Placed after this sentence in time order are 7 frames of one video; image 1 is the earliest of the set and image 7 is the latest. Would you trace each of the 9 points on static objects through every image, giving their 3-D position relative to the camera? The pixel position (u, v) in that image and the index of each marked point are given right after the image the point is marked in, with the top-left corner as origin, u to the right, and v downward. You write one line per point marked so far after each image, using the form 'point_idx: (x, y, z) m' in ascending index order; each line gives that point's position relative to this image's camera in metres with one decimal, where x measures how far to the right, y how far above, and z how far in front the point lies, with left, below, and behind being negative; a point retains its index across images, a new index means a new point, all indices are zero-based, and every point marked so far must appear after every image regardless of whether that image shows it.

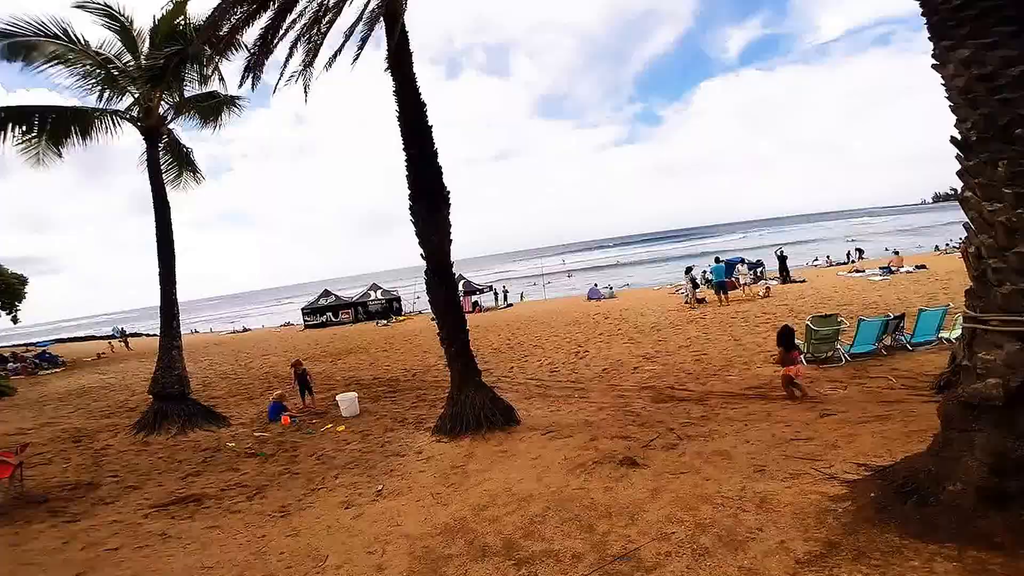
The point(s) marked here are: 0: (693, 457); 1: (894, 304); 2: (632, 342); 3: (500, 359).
0: (+1.6, -1.5, +4.7) m
1: (+8.7, -0.4, +12.4) m
2: (+2.6, -1.2, +11.9) m
3: (-0.3, -1.7, +13.1) m
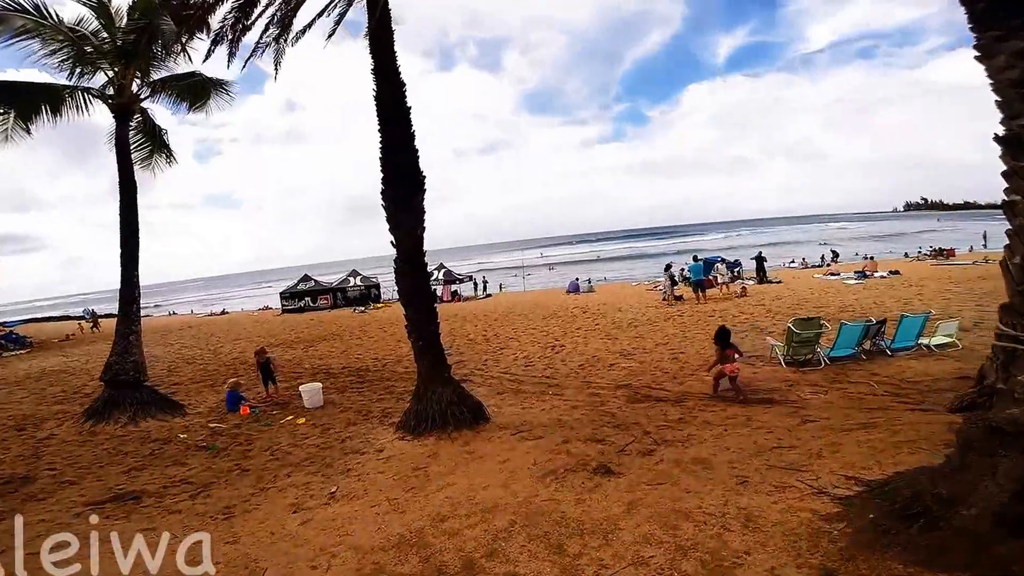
0: (+1.3, -1.4, +4.4) m
1: (+8.1, -0.4, +12.4) m
2: (+2.1, -1.1, +11.6) m
3: (-0.9, -1.5, +12.7) m
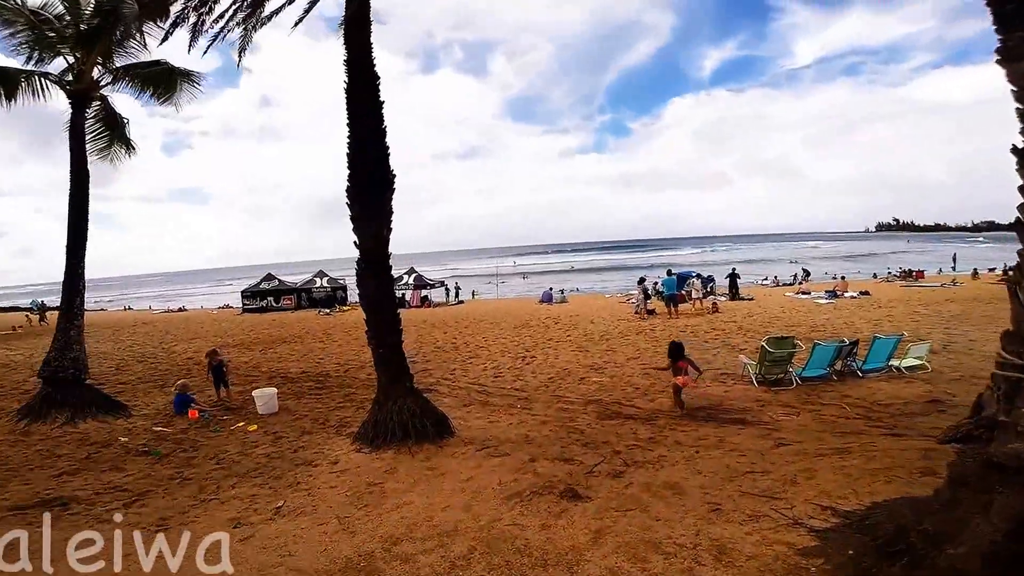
0: (+1.0, -1.5, +4.2) m
1: (+7.5, -0.9, +12.5) m
2: (+1.5, -1.3, +11.4) m
3: (-1.6, -1.6, +12.4) m
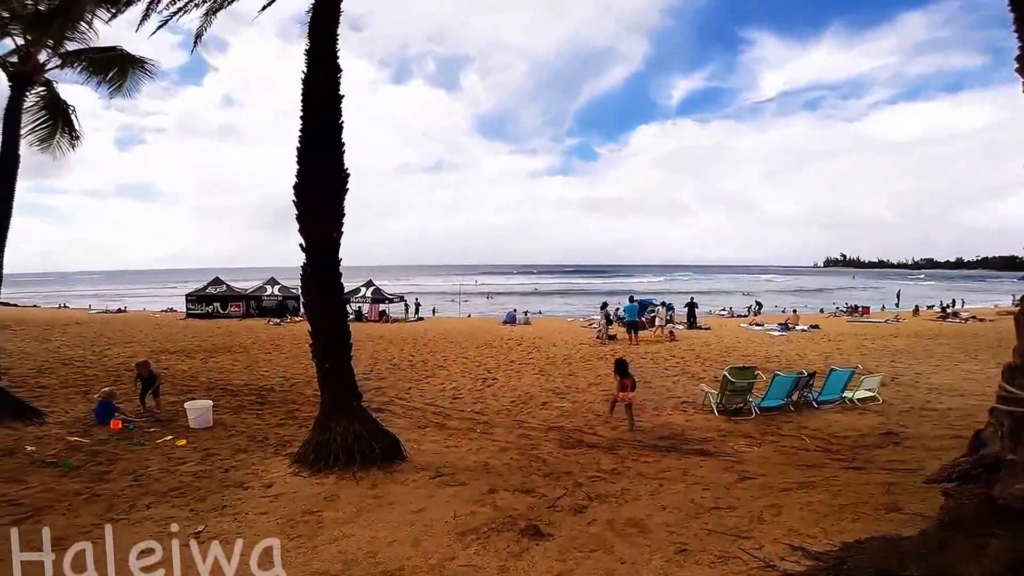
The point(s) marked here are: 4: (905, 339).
0: (+0.7, -1.7, +3.9) m
1: (+6.5, -1.7, +12.7) m
2: (+0.6, -1.8, +11.2) m
3: (-2.5, -2.0, +12.0) m
4: (+12.7, -1.6, +17.7) m
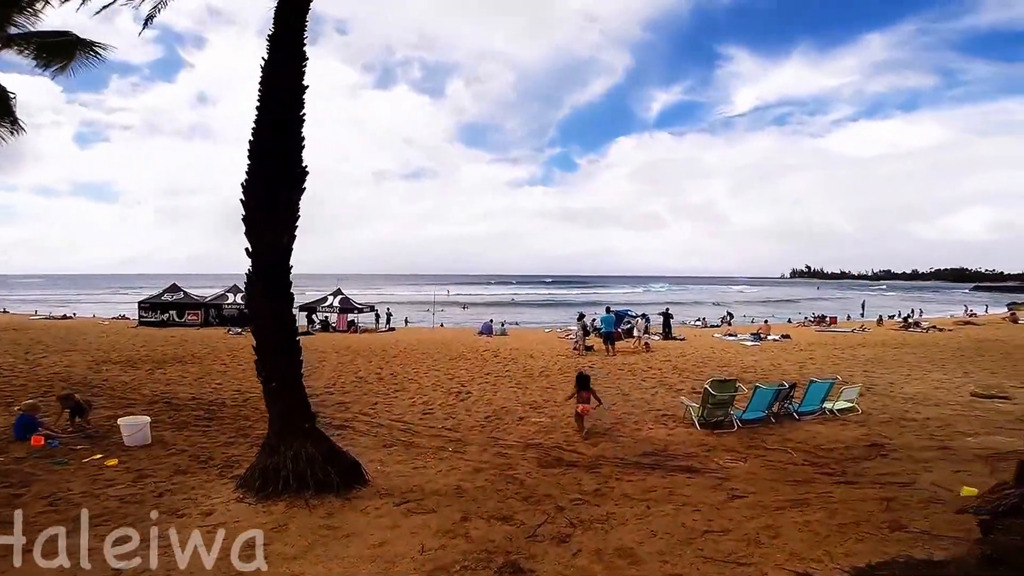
0: (+0.5, -1.8, +3.6) m
1: (+5.9, -1.9, +12.7) m
2: (+0.1, -2.0, +10.9) m
3: (-3.1, -2.2, +11.4) m
4: (+11.8, -2.0, +18.0) m
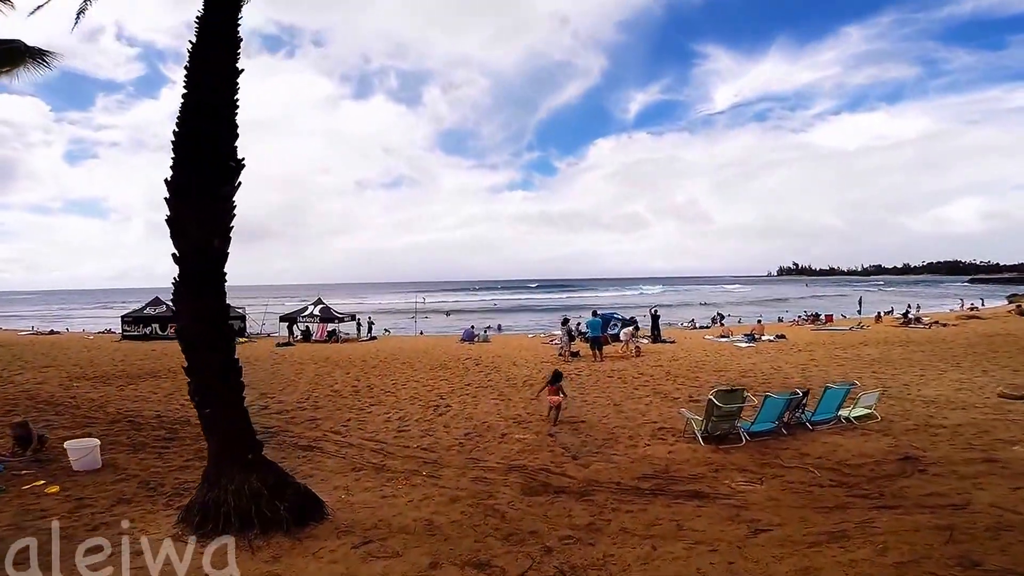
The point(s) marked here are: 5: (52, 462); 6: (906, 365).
0: (+0.4, -1.7, +2.8) m
1: (+5.7, -1.8, +12.0) m
2: (-0.1, -2.0, +10.1) m
3: (-3.3, -2.3, +10.6) m
4: (+11.5, -1.8, +17.3) m
5: (-6.7, -2.5, +8.0) m
6: (+9.3, -1.8, +12.9) m
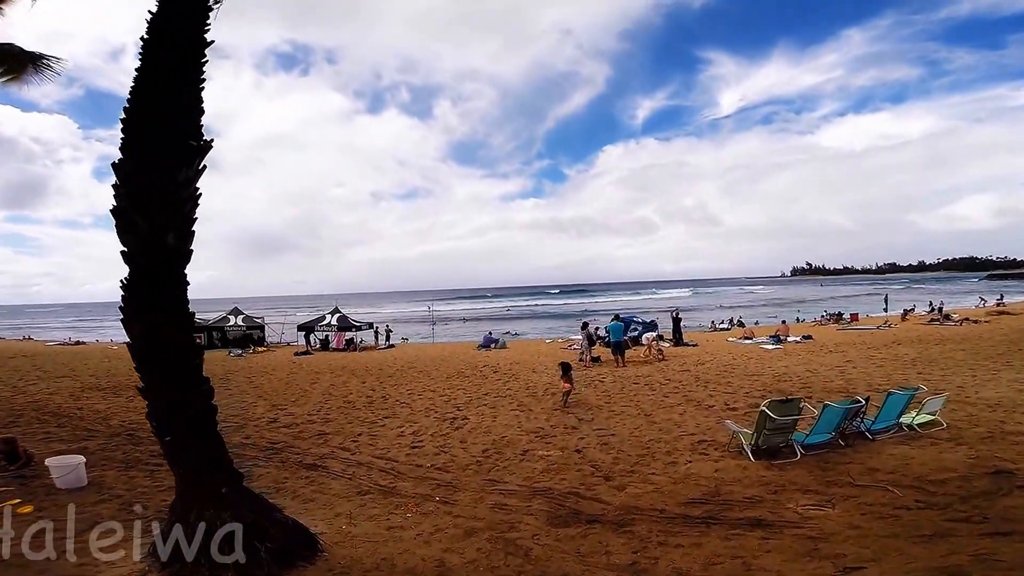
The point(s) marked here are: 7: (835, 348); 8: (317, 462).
0: (+0.5, -1.6, +2.1) m
1: (+6.0, -1.8, +11.1) m
2: (+0.1, -2.1, +9.3) m
3: (-3.0, -2.5, +9.9) m
4: (+11.9, -1.7, +16.4) m
5: (-6.5, -2.7, +7.4) m
6: (+9.6, -1.6, +12.0) m
7: (+9.6, -1.8, +16.2) m
8: (-2.6, -2.3, +7.4) m
